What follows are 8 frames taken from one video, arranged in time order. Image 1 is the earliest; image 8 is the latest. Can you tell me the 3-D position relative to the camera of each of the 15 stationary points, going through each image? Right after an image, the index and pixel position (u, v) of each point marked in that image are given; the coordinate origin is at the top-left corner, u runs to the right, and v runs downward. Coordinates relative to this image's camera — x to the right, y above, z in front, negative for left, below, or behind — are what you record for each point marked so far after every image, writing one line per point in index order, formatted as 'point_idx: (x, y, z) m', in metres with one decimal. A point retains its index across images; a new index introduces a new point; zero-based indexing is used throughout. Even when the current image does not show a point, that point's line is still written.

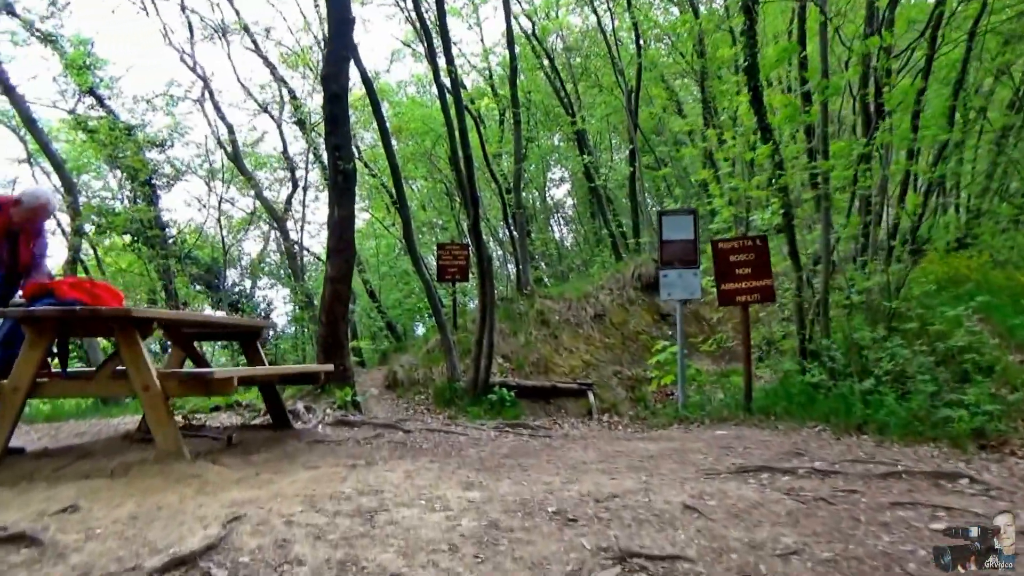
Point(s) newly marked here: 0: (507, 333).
0: (-0.1, -0.8, +13.5) m
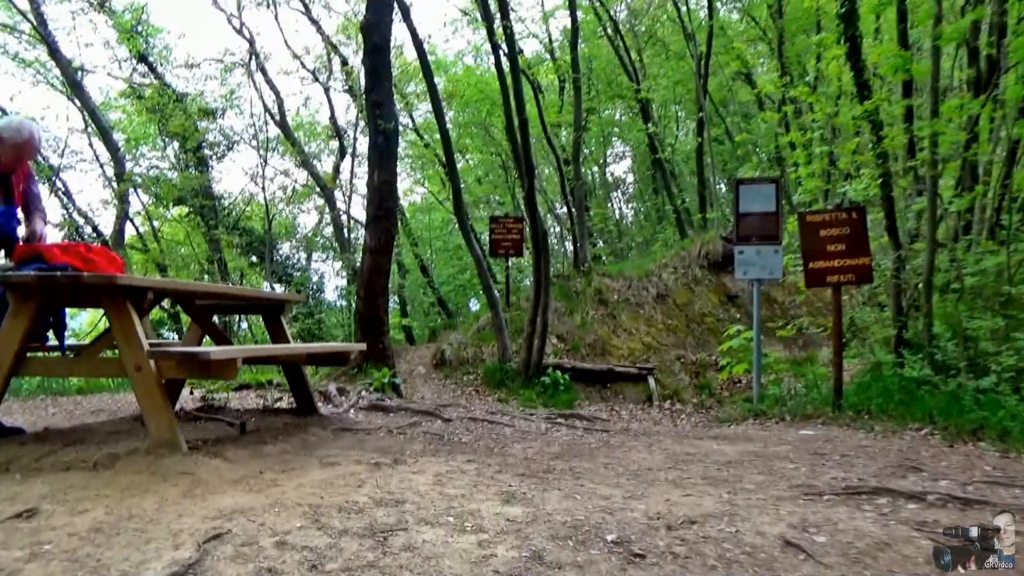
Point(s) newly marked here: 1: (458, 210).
0: (+0.8, -0.4, +12.8) m
1: (-0.7, +1.0, +10.8) m
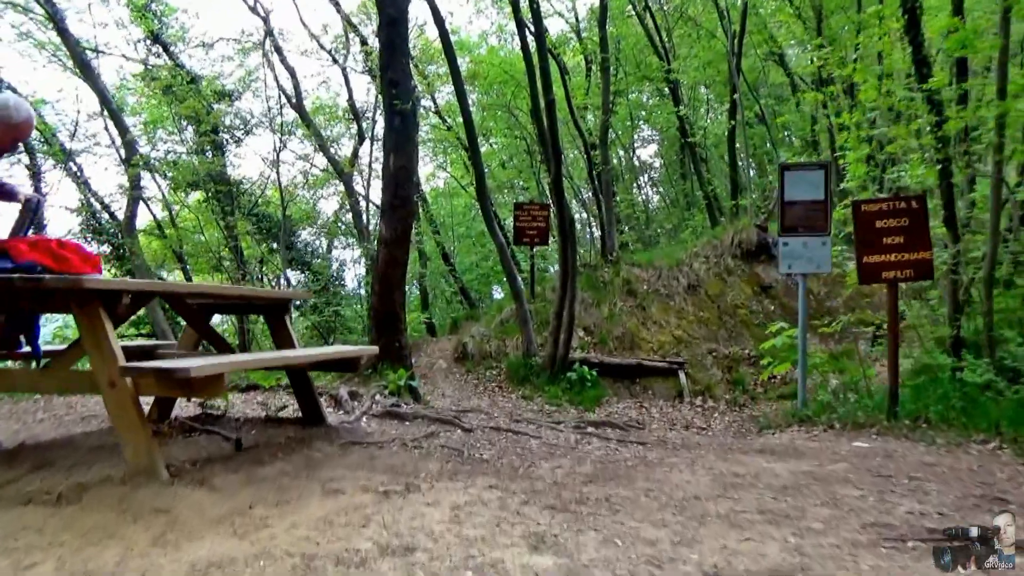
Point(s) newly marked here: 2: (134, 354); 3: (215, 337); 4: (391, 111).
0: (+1.2, -0.3, +12.3) m
1: (-0.4, +1.2, +10.3) m
2: (-2.2, -0.4, +4.6) m
3: (-1.7, -0.3, +4.5) m
4: (-0.9, +1.4, +6.2) m
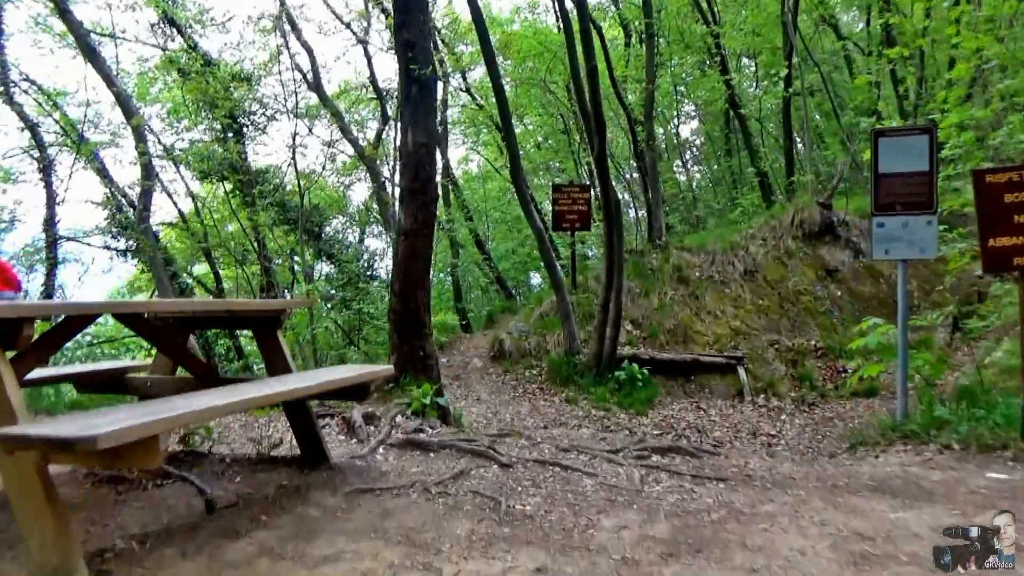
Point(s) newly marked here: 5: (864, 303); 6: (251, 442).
0: (+1.8, -0.1, +11.3) m
1: (0.0, +1.3, +9.4) m
2: (-2.0, -0.4, +3.8) m
3: (-1.4, -0.3, +3.6) m
4: (-0.7, +1.4, +5.2) m
5: (+5.2, -0.2, +11.9) m
6: (-1.3, -0.8, +4.1) m
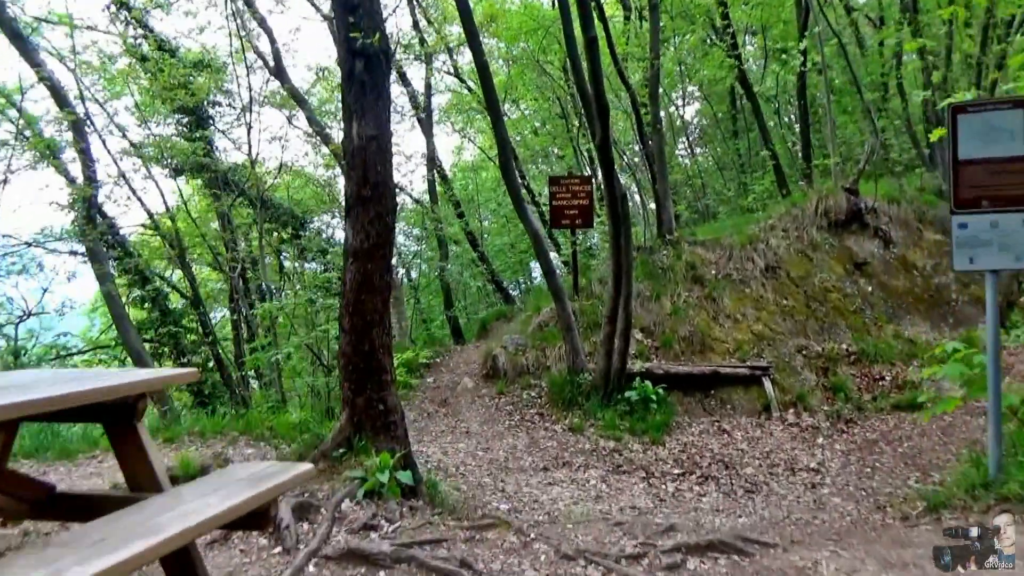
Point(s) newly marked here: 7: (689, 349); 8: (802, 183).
0: (+1.7, -0.1, +10.1) m
1: (-0.1, +1.2, +8.1) m
2: (-2.0, -0.7, +2.6) m
3: (-1.5, -0.6, +2.4) m
4: (-0.8, +1.2, +4.0) m
5: (+5.2, -0.1, +10.7) m
6: (-1.4, -1.0, +2.9) m
7: (+2.1, -0.7, +9.5) m
8: (+5.1, +1.8, +14.0) m
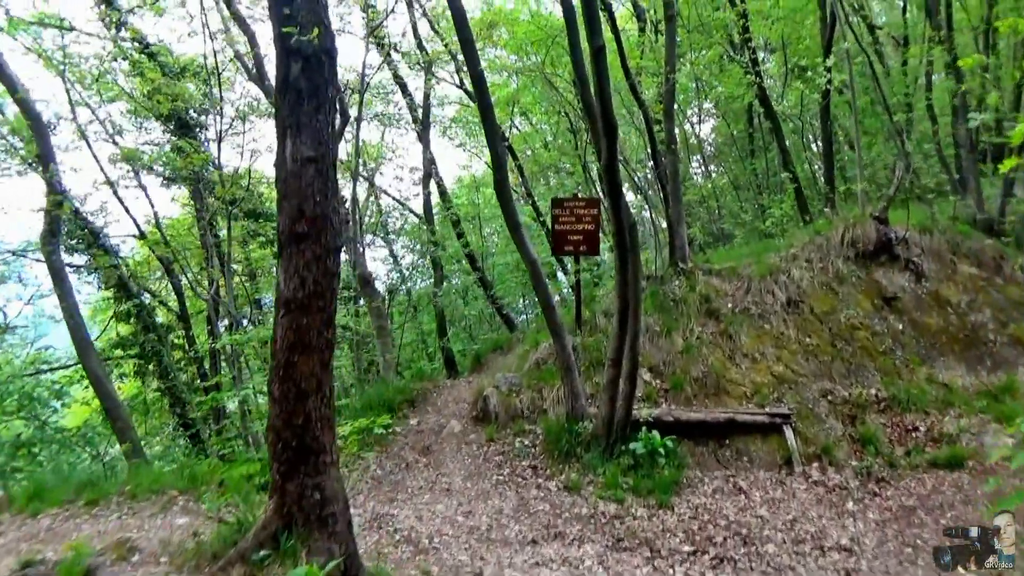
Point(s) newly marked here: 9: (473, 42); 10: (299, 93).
0: (+1.7, -0.5, +9.2) m
1: (-0.1, +0.8, +7.3) m
2: (-2.2, -0.9, +1.8) m
3: (-1.7, -0.8, +1.6) m
4: (-0.9, +0.9, +3.2) m
5: (+5.1, -0.6, +9.8) m
6: (-1.5, -1.2, +2.0) m
7: (+2.1, -1.1, +8.6) m
8: (+5.1, +1.3, +13.1) m
9: (-0.3, +2.2, +7.2) m
10: (-0.8, +0.8, +3.2) m
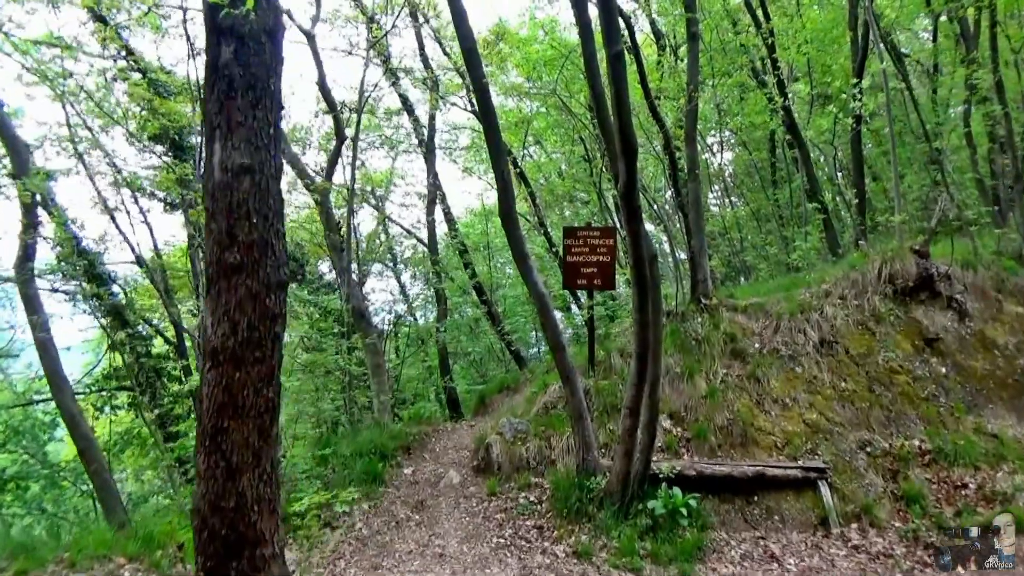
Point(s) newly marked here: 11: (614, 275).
0: (+1.7, -0.9, +8.5) m
1: (0.0, +0.5, +6.6) m
2: (-2.3, -0.9, +1.1) m
3: (-1.7, -0.8, +0.9) m
4: (-0.9, +0.8, +2.5) m
5: (+5.2, -1.1, +9.0) m
6: (-1.6, -1.3, +1.3) m
7: (+2.1, -1.5, +7.8) m
8: (+5.3, +0.7, +12.3) m
9: (-0.3, +1.9, +6.6) m
10: (-0.9, +0.6, +2.5) m
11: (+1.0, +0.1, +8.0) m
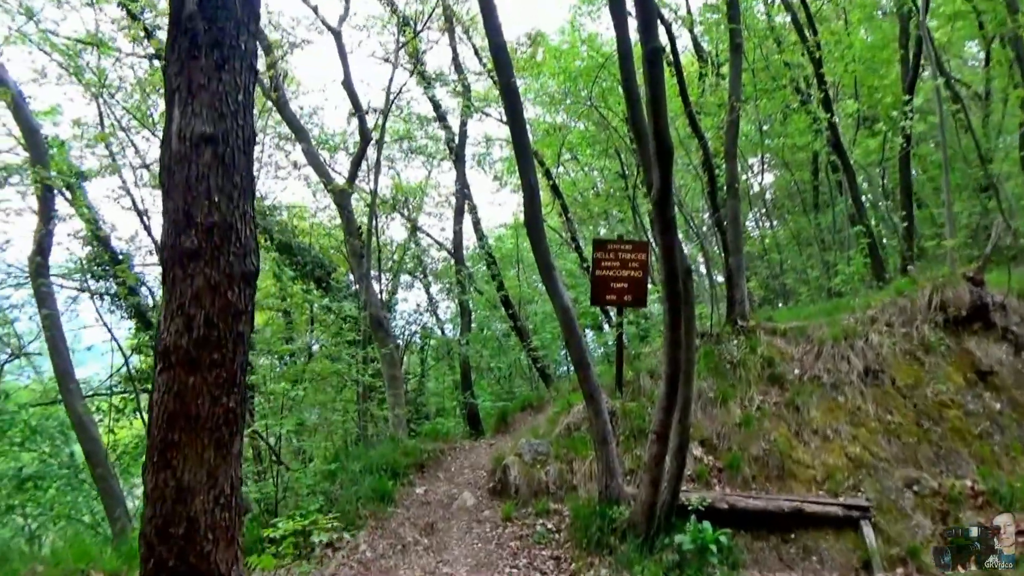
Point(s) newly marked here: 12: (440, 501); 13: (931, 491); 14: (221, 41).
0: (+2.0, -1.1, +8.0) m
1: (+0.2, +0.4, +6.3) m
2: (-2.3, -0.8, +0.8) m
3: (-1.8, -0.7, +0.5) m
4: (-0.9, +0.8, +2.2) m
5: (+5.5, -1.4, +8.3) m
6: (-1.7, -1.2, +1.0) m
7: (+2.3, -1.7, +7.3) m
8: (+5.7, +0.3, +11.7) m
9: (0.0, +1.8, +6.3) m
10: (-0.8, +0.7, +2.2) m
11: (+1.3, 0.0, +7.5) m
12: (-0.6, -1.8, +6.9) m
13: (+3.8, -1.8, +7.2) m
14: (-0.7, +0.7, +2.2) m
